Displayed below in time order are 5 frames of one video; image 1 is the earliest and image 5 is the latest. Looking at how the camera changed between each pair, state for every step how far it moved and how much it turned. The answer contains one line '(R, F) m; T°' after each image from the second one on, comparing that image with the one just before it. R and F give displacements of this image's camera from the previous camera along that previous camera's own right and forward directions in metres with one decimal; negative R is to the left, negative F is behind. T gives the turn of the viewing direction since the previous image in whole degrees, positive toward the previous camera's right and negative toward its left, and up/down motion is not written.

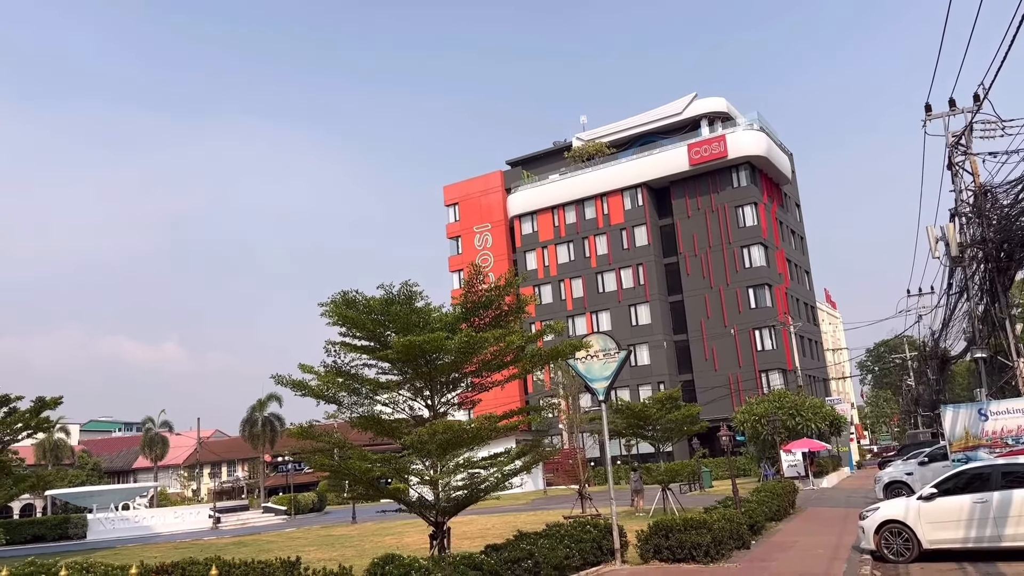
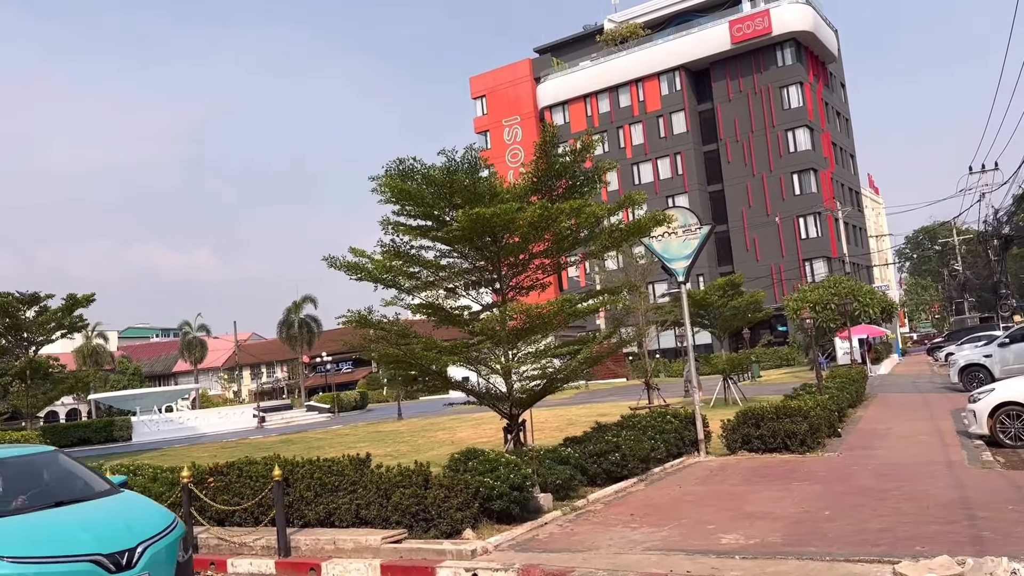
(-0.8, +1.5) m; -2°
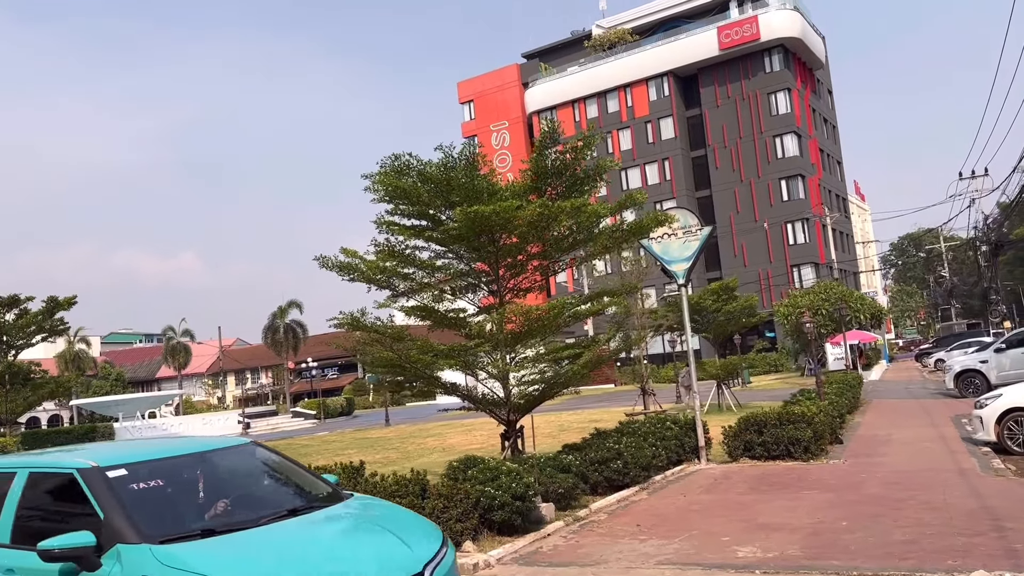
(-0.2, +0.4) m; +1°
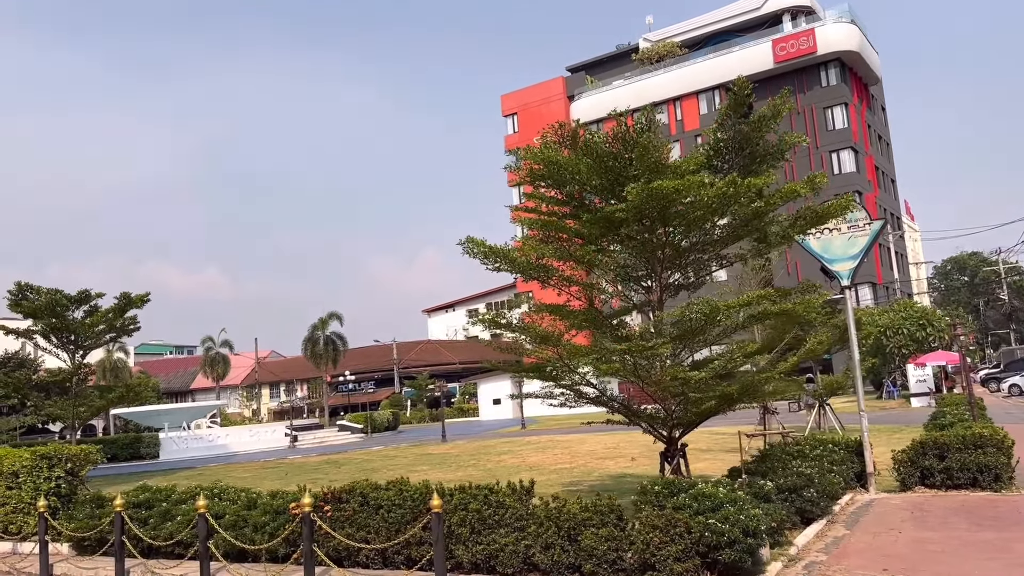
(-1.8, +1.4) m; -2°
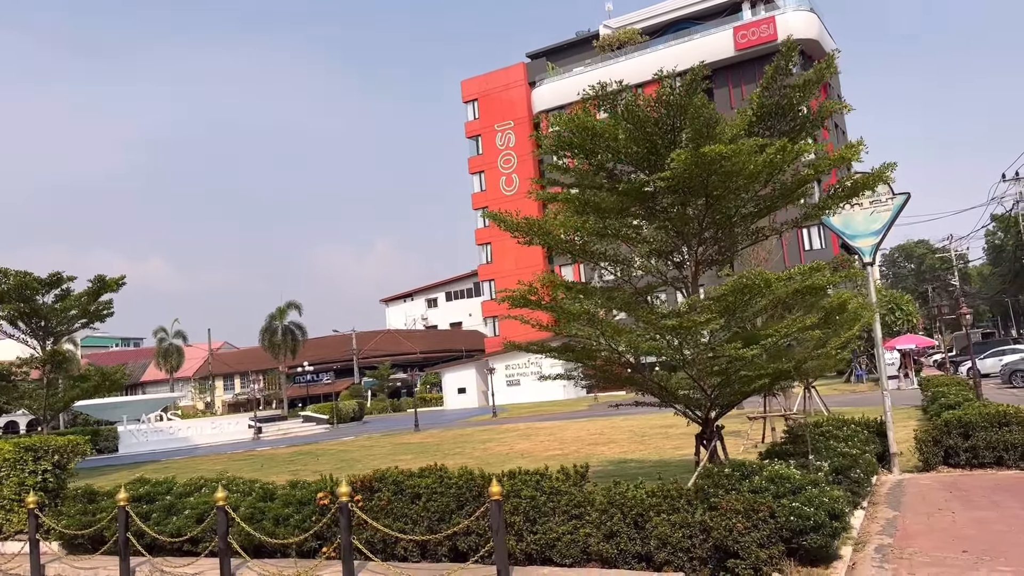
(-0.9, +0.6) m; +4°
